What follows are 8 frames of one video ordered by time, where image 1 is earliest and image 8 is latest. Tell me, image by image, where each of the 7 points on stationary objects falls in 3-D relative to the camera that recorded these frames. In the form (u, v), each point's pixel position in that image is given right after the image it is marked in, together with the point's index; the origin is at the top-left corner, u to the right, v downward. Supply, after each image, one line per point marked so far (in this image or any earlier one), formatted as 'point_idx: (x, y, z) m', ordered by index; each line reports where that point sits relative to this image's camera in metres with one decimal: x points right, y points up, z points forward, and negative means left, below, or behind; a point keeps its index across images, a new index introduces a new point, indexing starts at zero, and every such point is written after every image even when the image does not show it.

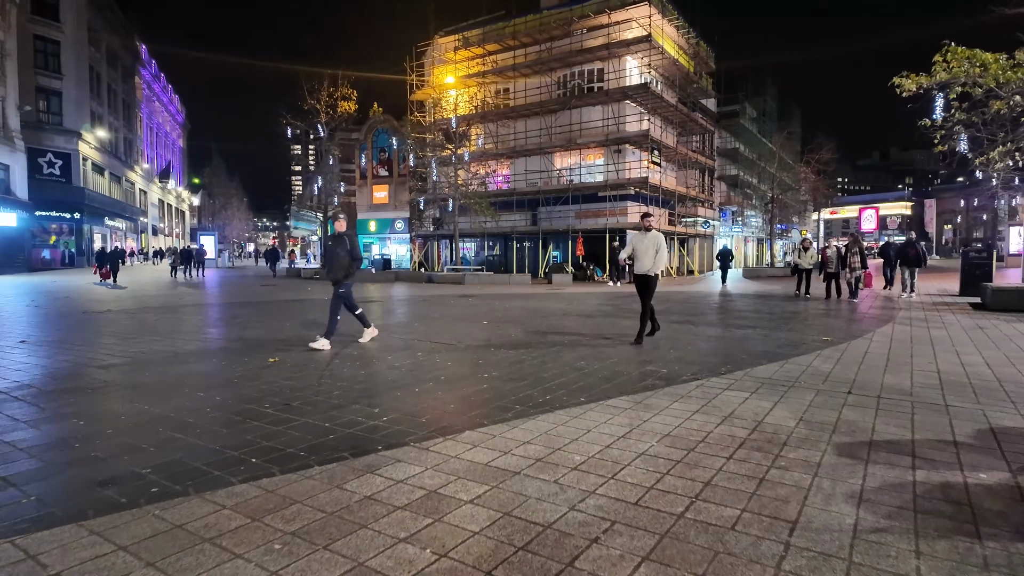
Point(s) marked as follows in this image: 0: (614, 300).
0: (+2.3, -0.3, +13.2) m
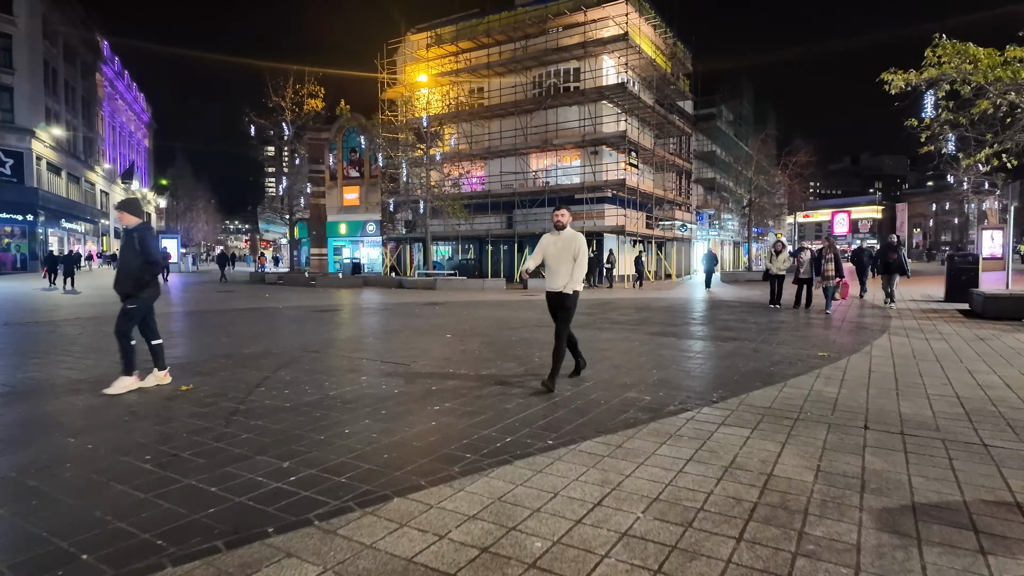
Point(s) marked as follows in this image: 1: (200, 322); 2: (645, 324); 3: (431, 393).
0: (+1.7, -0.4, +12.4) m
1: (-6.8, -0.7, +12.8) m
2: (+2.3, -0.6, +10.1) m
3: (-0.7, -0.9, +5.1) m
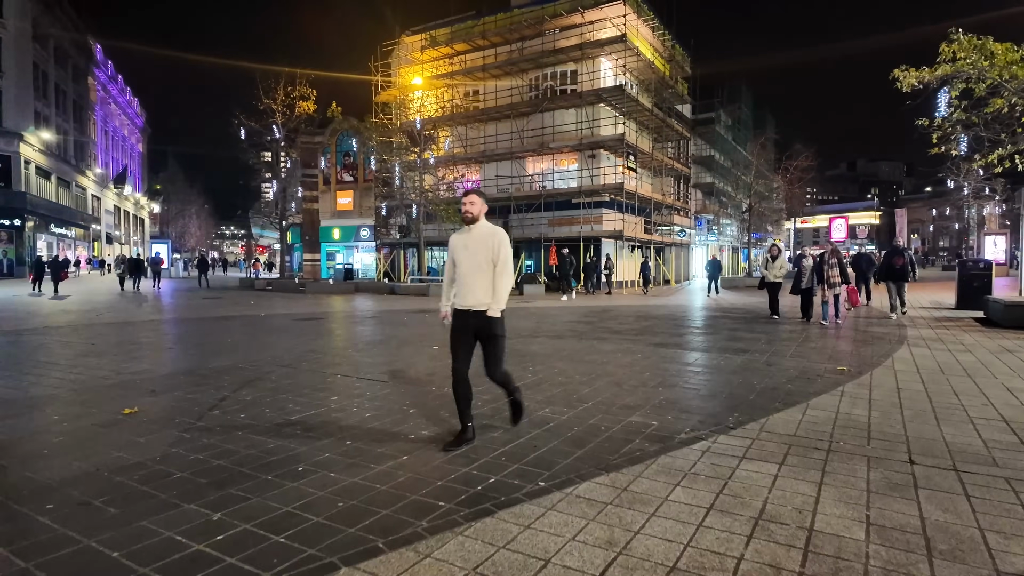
0: (+1.5, -0.6, +11.7) m
1: (-7.0, -0.9, +12.2) m
2: (+2.2, -0.8, +9.5) m
3: (-0.8, -1.0, +4.5) m
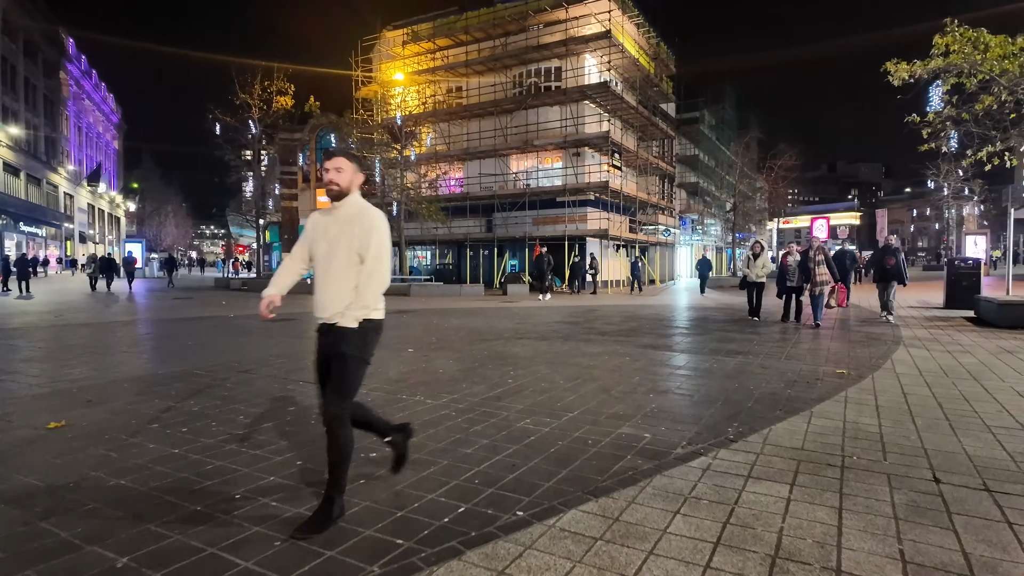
0: (+1.2, -0.6, +11.3) m
1: (-7.3, -0.8, +11.5) m
2: (+1.9, -0.7, +9.1) m
3: (-1.0, -1.0, +4.0) m
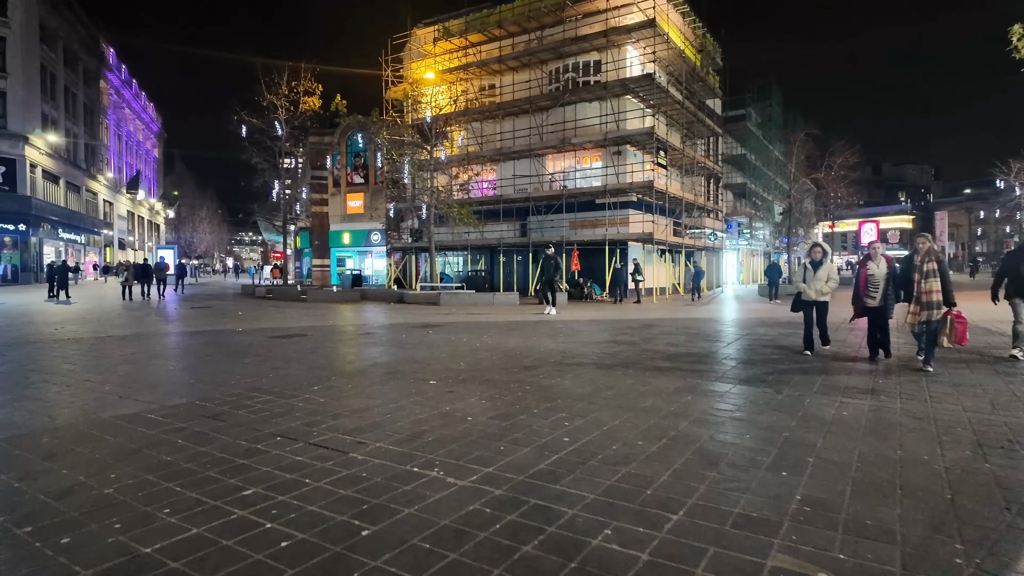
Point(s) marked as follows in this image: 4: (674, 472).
0: (+1.9, -0.8, +9.6) m
1: (-6.6, -1.0, +10.3) m
2: (+2.5, -0.9, +7.4) m
3: (-0.7, -1.1, +2.4) m
4: (+0.9, -1.1, +3.4) m
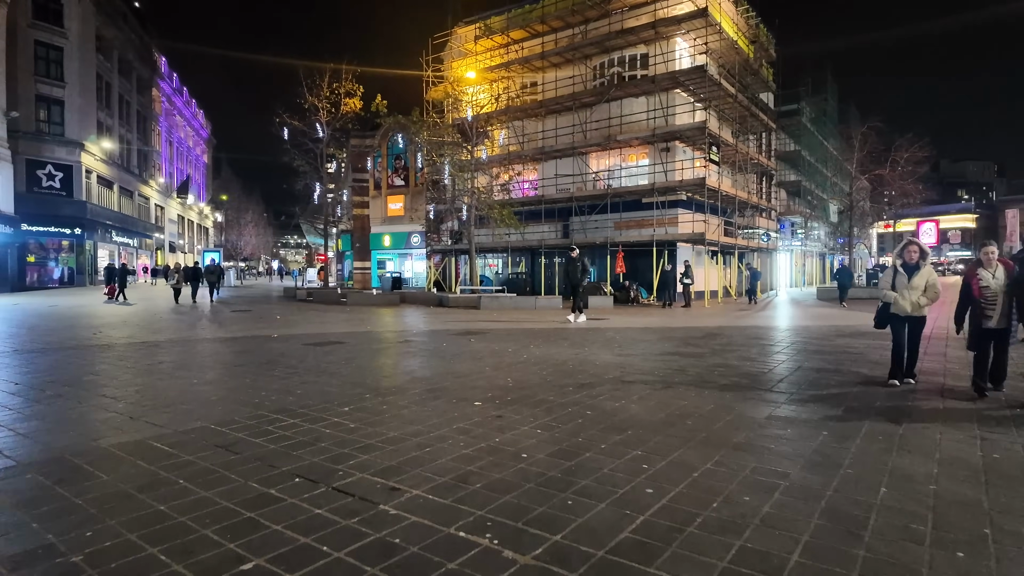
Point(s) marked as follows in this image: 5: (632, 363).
0: (+2.6, -0.8, +8.7) m
1: (-5.8, -1.1, +9.9) m
2: (+3.1, -1.0, +6.4) m
3: (-0.4, -1.2, +1.7) m
4: (+1.3, -1.1, +2.5) m
5: (+1.5, -0.9, +7.1) m
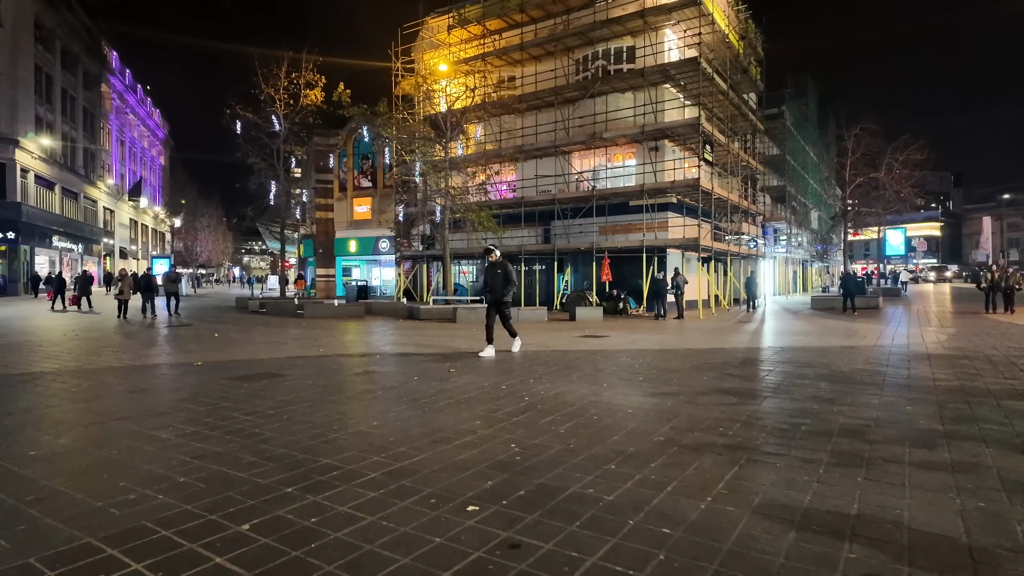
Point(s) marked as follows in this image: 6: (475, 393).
0: (+2.5, -1.0, +6.8) m
1: (-5.9, -1.3, +7.6) m
2: (+3.1, -1.1, +4.5) m
3: (-0.1, -1.3, -0.4) m
4: (+1.5, -1.2, +0.6) m
5: (+1.5, -1.1, +5.2) m
6: (-0.4, -1.1, +6.1) m
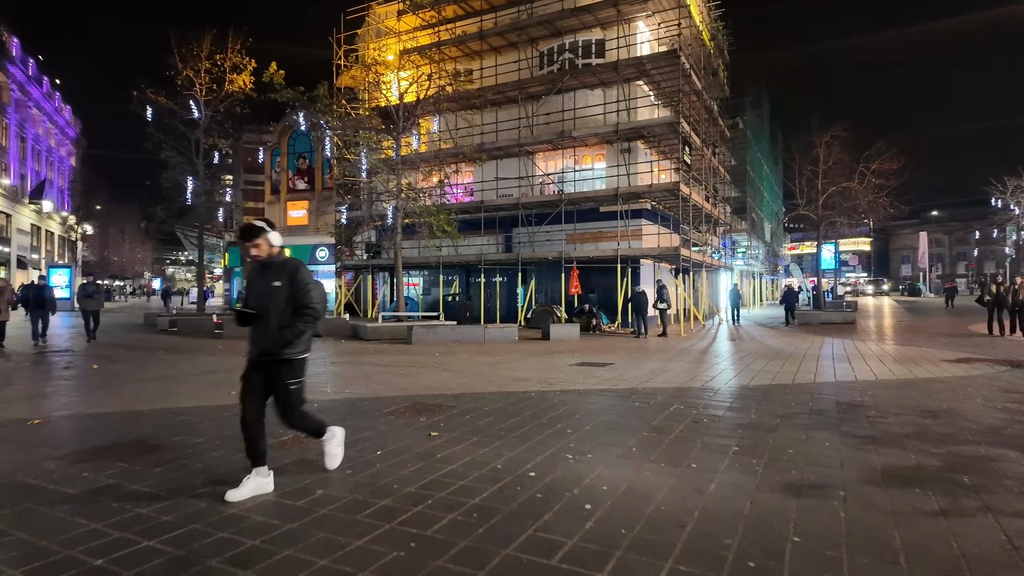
0: (+2.7, -1.2, +4.6) m
1: (-5.8, -1.5, +4.5) m
2: (+3.5, -1.3, +2.4) m
3: (+0.7, -1.3, -2.8) m
4: (+2.3, -1.3, -1.7) m
5: (+1.8, -1.2, +2.9) m
6: (-0.1, -1.2, +3.6) m
